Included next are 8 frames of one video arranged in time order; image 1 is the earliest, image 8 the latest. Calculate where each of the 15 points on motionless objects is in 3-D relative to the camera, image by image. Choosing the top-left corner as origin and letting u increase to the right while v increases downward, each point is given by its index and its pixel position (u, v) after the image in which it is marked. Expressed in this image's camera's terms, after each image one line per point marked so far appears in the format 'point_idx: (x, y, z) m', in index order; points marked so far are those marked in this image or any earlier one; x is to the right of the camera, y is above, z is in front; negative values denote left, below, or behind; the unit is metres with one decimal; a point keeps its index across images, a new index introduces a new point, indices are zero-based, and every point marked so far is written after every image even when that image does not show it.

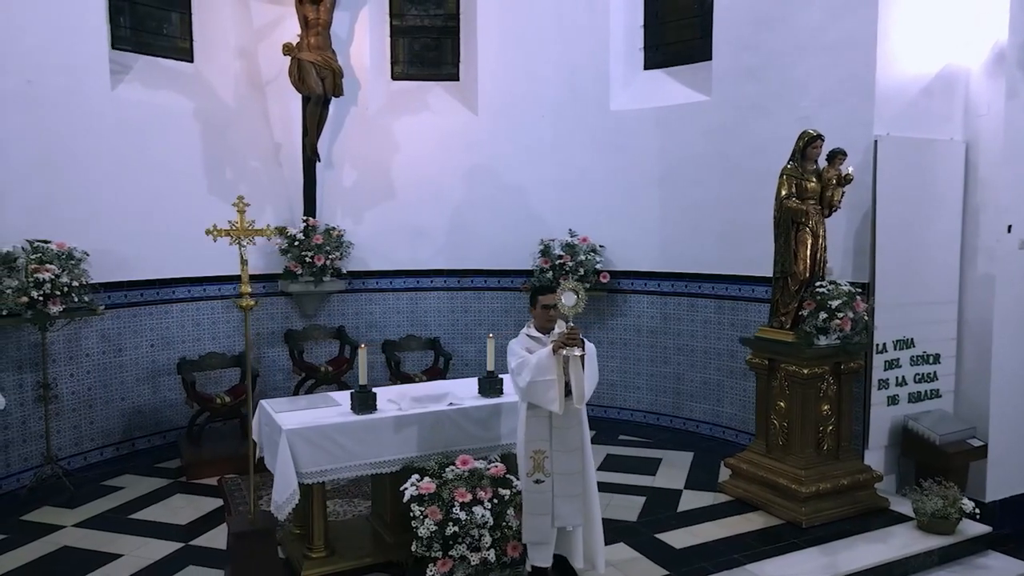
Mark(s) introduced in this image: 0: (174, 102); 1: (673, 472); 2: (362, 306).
0: (-3.0, +1.7, +6.3) m
1: (+1.2, -1.4, +5.3) m
2: (-1.5, -0.2, +7.3) m
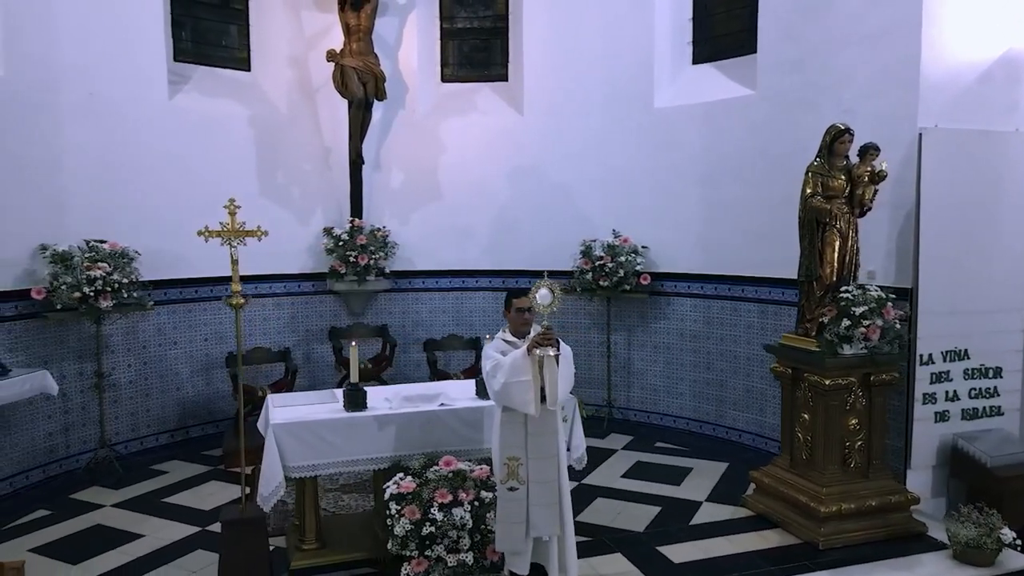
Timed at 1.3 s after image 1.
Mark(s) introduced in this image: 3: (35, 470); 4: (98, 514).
0: (-2.6, +1.7, +6.7) m
1: (+1.3, -1.4, +5.1) m
2: (-1.1, -0.2, +7.4) m
3: (-3.5, -1.3, +5.2) m
4: (-2.7, -1.5, +4.6) m
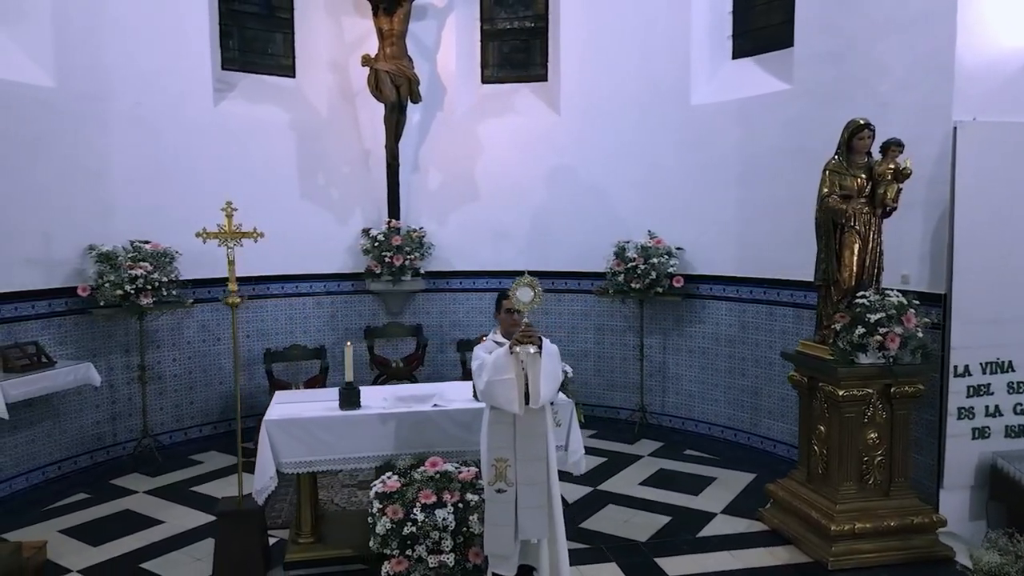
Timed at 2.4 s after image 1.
0: (-2.3, +1.7, +6.9) m
1: (+1.4, -1.4, +4.9) m
2: (-0.7, -0.2, +7.5) m
3: (-3.4, -1.3, +5.6) m
4: (-2.7, -1.5, +4.9) m
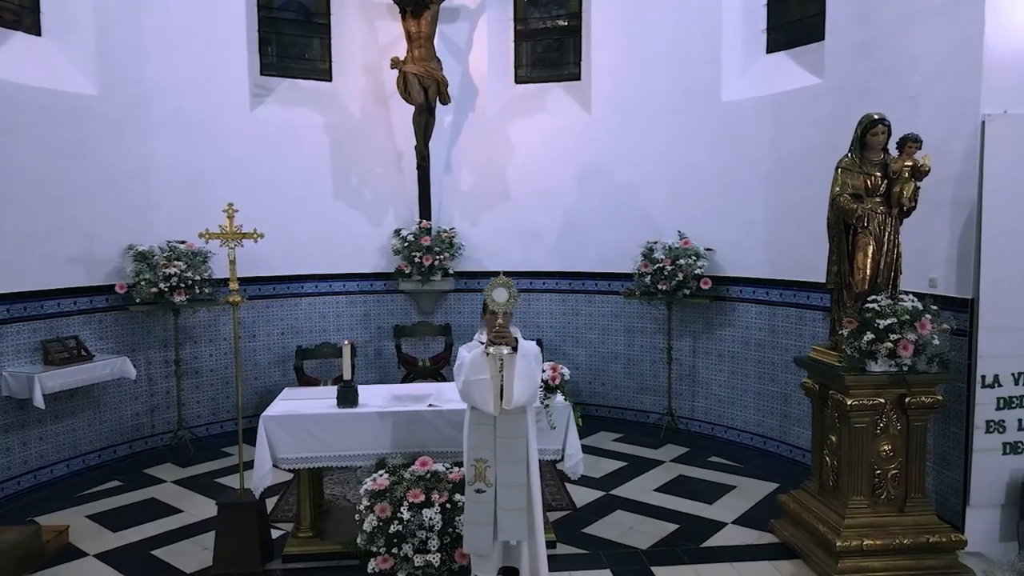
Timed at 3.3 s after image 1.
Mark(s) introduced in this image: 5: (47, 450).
0: (-2.0, +1.7, +7.1) m
1: (+1.5, -1.4, +4.8) m
2: (-0.4, -0.2, +7.5) m
3: (-3.2, -1.3, +5.9) m
4: (-2.6, -1.5, +5.1) m
5: (-3.5, -1.2, +5.3) m
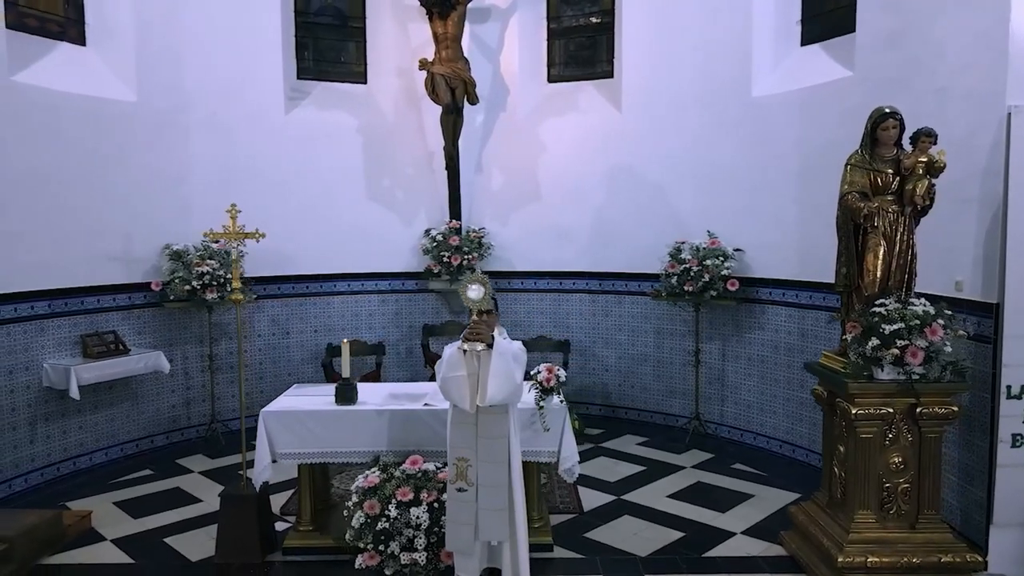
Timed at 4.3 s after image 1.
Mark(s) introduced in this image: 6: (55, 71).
0: (-1.7, +1.7, +7.2) m
1: (+1.6, -1.4, +4.6) m
2: (-0.1, -0.2, +7.5) m
3: (-3.1, -1.3, +6.1) m
4: (-2.5, -1.4, +5.4) m
5: (-3.3, -1.2, +5.6) m
6: (-3.6, +1.7, +5.5) m
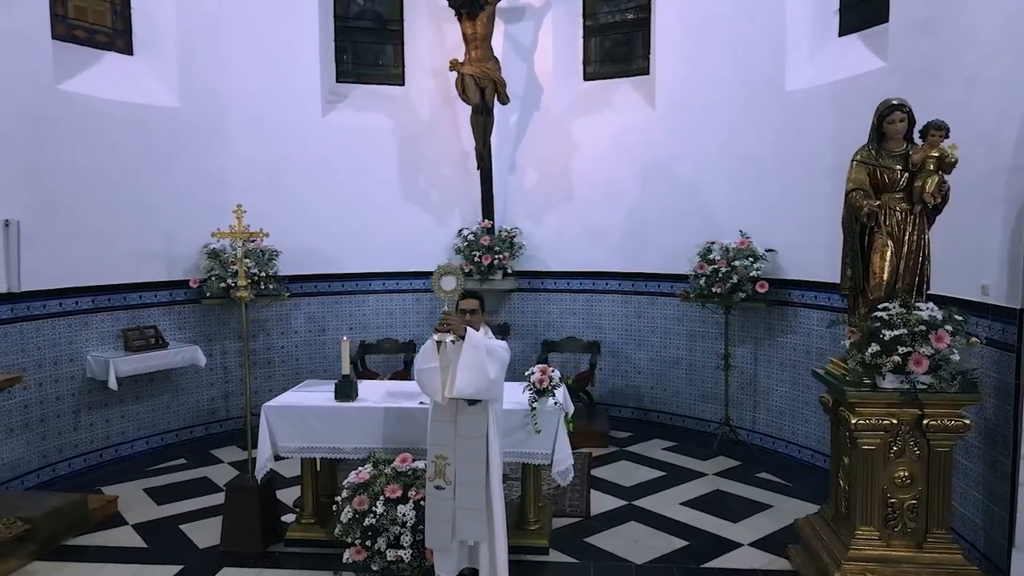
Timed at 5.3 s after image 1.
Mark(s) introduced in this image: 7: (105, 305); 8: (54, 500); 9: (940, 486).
0: (-1.4, +1.7, +7.4) m
1: (+1.6, -1.5, +4.4) m
2: (+0.3, -0.2, +7.5) m
3: (-2.8, -1.3, +6.4) m
4: (-2.4, -1.4, +5.6) m
5: (-3.2, -1.2, +5.9) m
6: (-3.4, +1.7, +5.9) m
7: (-3.3, -0.1, +5.7) m
8: (-2.7, -1.3, +4.2) m
9: (+1.9, -0.9, +3.2) m
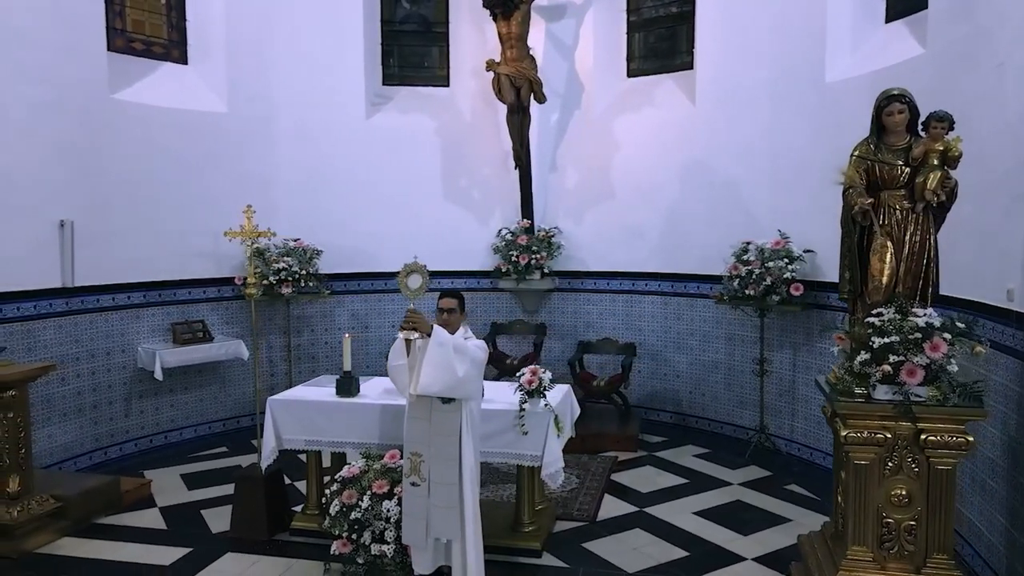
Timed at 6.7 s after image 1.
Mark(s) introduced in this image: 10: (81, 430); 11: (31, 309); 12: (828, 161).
0: (-1.0, +1.7, +7.5) m
1: (+1.6, -1.5, +4.2) m
2: (+0.7, -0.2, +7.4) m
3: (-2.6, -1.2, +6.7) m
4: (-2.2, -1.4, +5.8) m
5: (-3.0, -1.1, +6.3) m
6: (-3.1, +1.8, +6.2) m
7: (-3.1, -0.1, +6.1) m
8: (-2.7, -1.2, +4.5) m
9: (+1.8, -0.9, +3.0) m
10: (-3.4, -1.1, +5.6) m
11: (-3.5, -0.2, +5.2) m
12: (+2.5, +1.0, +5.6) m
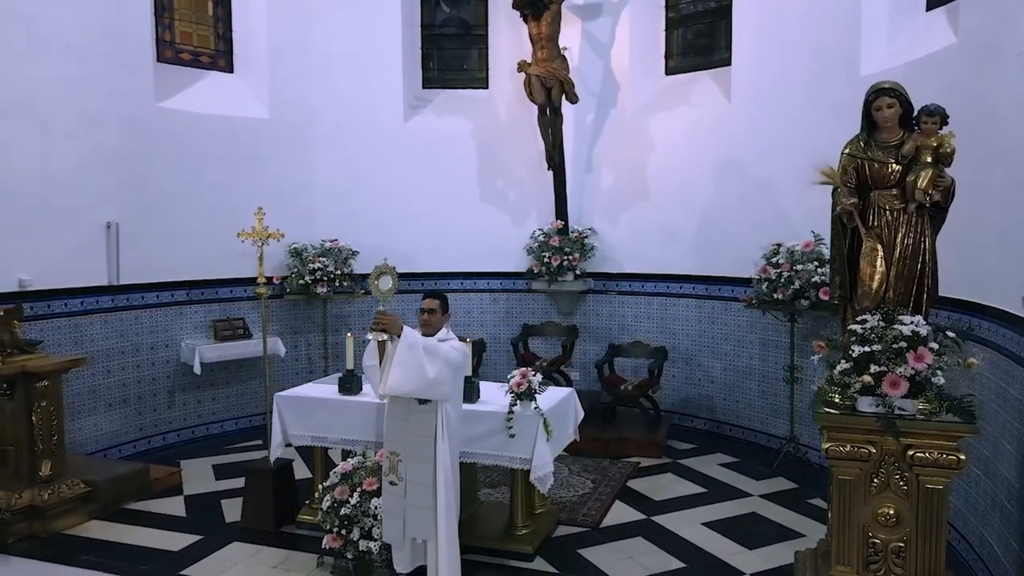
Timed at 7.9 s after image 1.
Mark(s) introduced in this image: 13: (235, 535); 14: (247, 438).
0: (-0.6, +1.7, +7.6) m
1: (+1.6, -1.5, +4.0) m
2: (+1.0, -0.2, +7.3) m
3: (-2.3, -1.2, +7.0) m
4: (-2.0, -1.4, +6.1) m
5: (-2.7, -1.1, +6.6) m
6: (-2.9, +1.8, +6.6) m
7: (-2.8, -0.1, +6.4) m
8: (-2.7, -1.2, +4.8) m
9: (+1.6, -0.9, +2.8) m
10: (-3.2, -1.1, +5.9) m
11: (-3.4, -0.1, +5.5) m
12: (+2.6, +1.0, +5.3) m
13: (-1.7, -1.5, +4.2) m
14: (-2.4, -1.4, +6.5) m
